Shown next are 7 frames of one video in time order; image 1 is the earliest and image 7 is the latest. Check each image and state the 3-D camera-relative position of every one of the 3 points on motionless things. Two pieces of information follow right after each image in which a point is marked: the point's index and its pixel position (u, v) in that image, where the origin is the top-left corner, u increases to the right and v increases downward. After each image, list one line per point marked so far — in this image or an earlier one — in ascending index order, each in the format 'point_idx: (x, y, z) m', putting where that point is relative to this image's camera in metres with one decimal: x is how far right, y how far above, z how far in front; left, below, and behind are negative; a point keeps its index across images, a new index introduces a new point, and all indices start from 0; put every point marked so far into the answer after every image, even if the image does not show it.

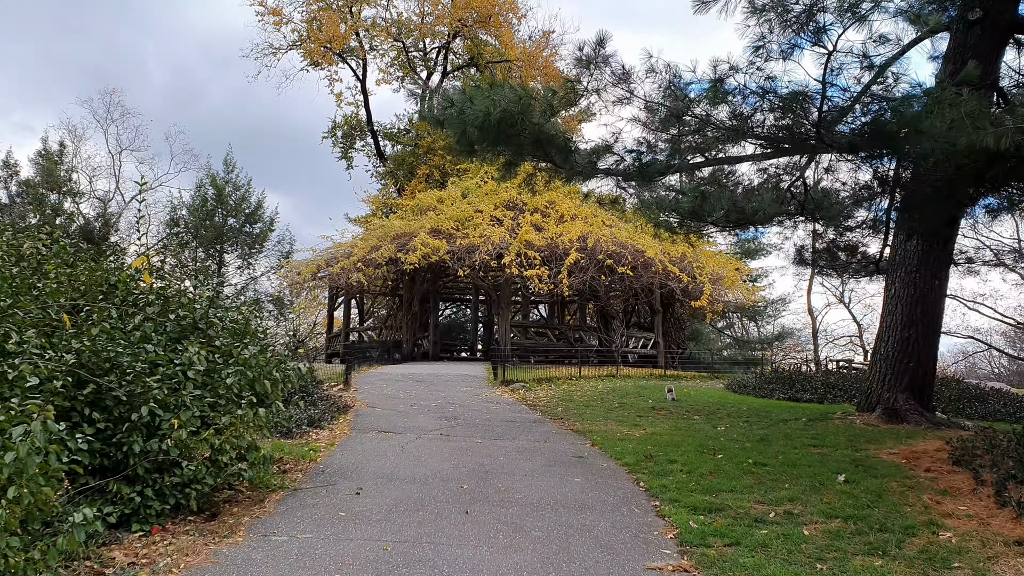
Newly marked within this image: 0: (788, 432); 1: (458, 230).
0: (+3.6, -1.8, +7.6) m
1: (-1.6, +1.7, +17.2) m
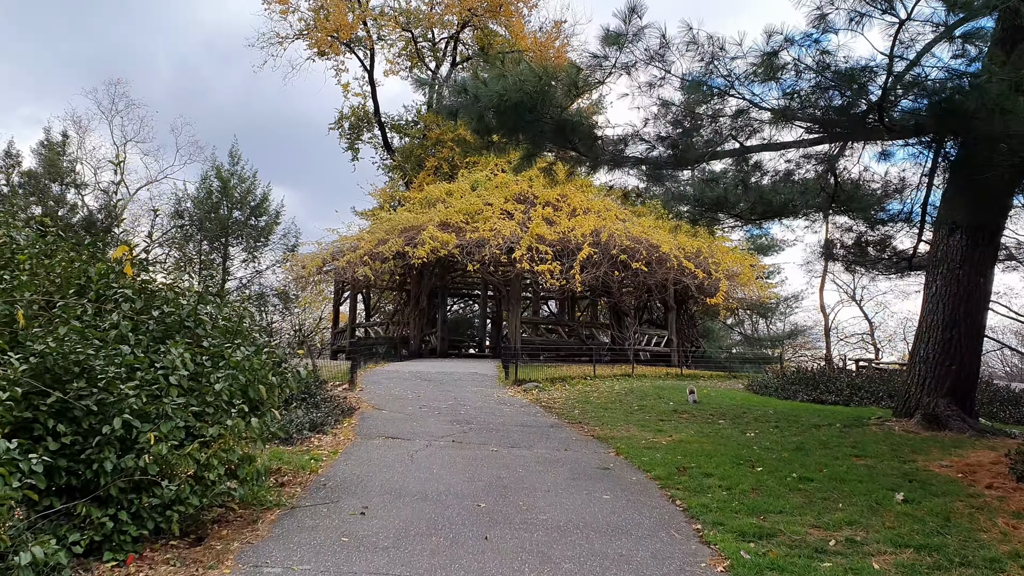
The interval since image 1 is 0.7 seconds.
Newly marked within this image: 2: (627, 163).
0: (+3.8, -1.8, +7.1) m
1: (-1.3, +1.8, +16.8) m
2: (+1.2, +1.3, +6.0) m
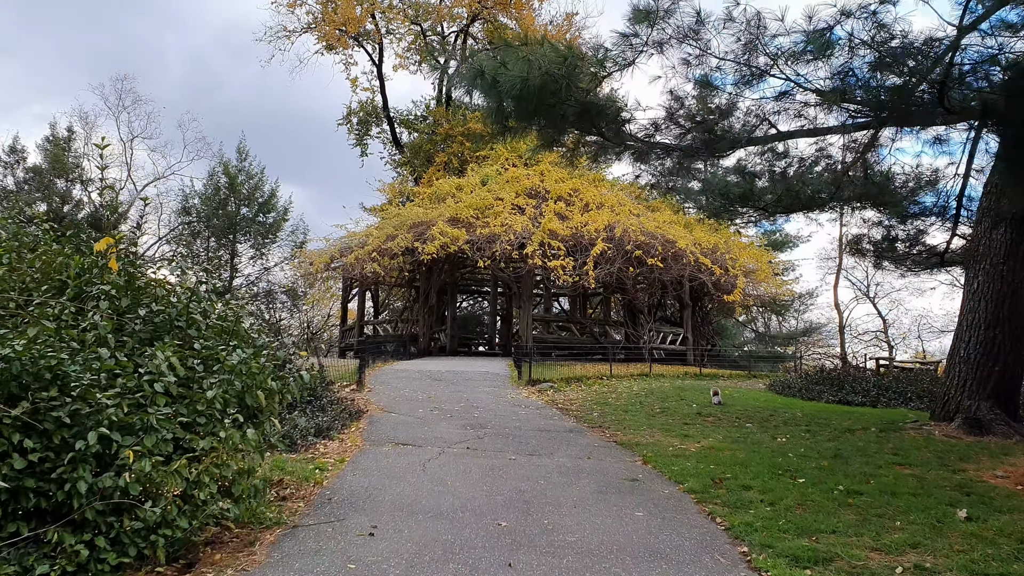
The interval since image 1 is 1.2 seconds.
0: (+4.0, -1.8, +6.6) m
1: (-0.9, +1.9, +16.4) m
2: (+1.4, +1.3, +5.6) m
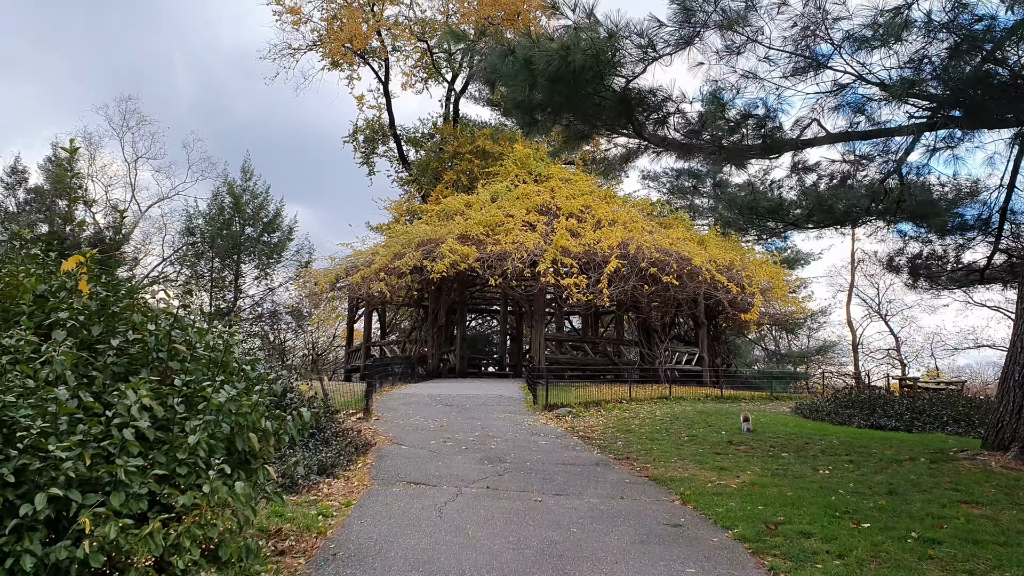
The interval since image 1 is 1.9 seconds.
0: (+4.2, -2.0, +6.1) m
1: (-0.7, +1.4, +15.9) m
2: (+1.5, +1.1, +5.1) m
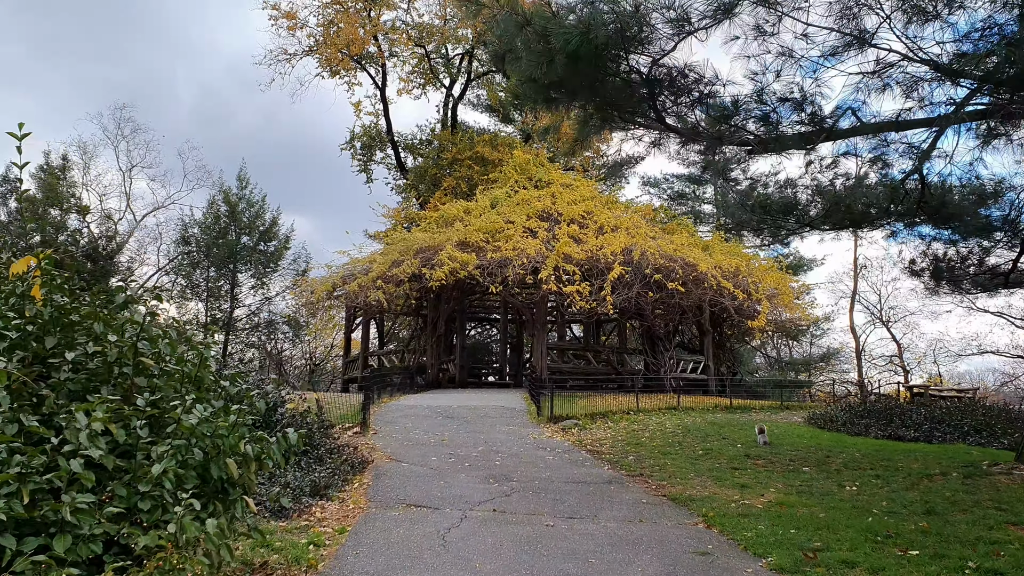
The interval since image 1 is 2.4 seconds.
0: (+4.3, -2.0, +5.7) m
1: (-0.6, +1.2, +15.6) m
2: (+1.6, +1.1, +4.8) m
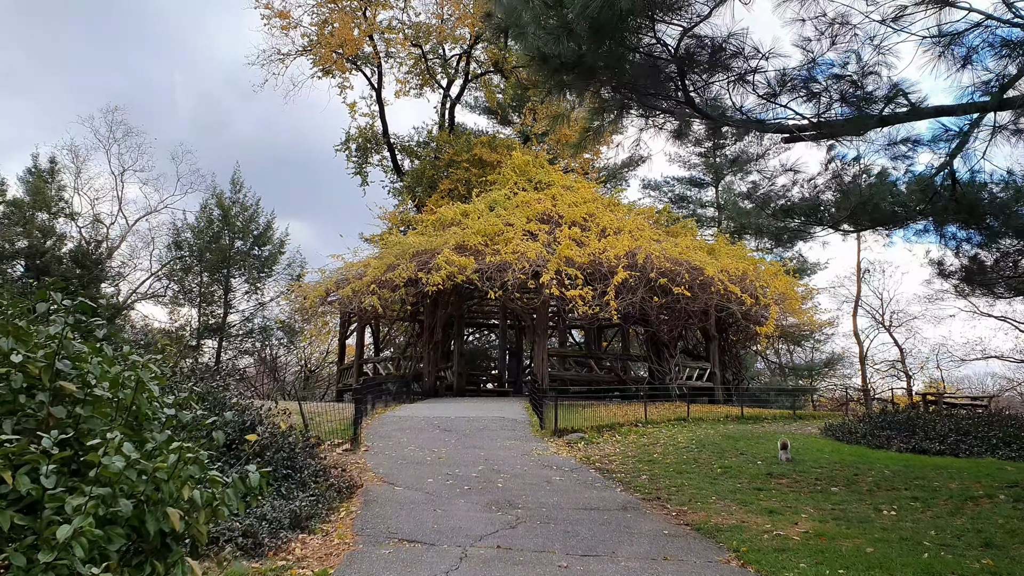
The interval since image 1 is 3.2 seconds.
0: (+4.3, -2.0, +5.1) m
1: (-0.7, +1.1, +15.0) m
2: (+1.6, +1.1, +4.2) m
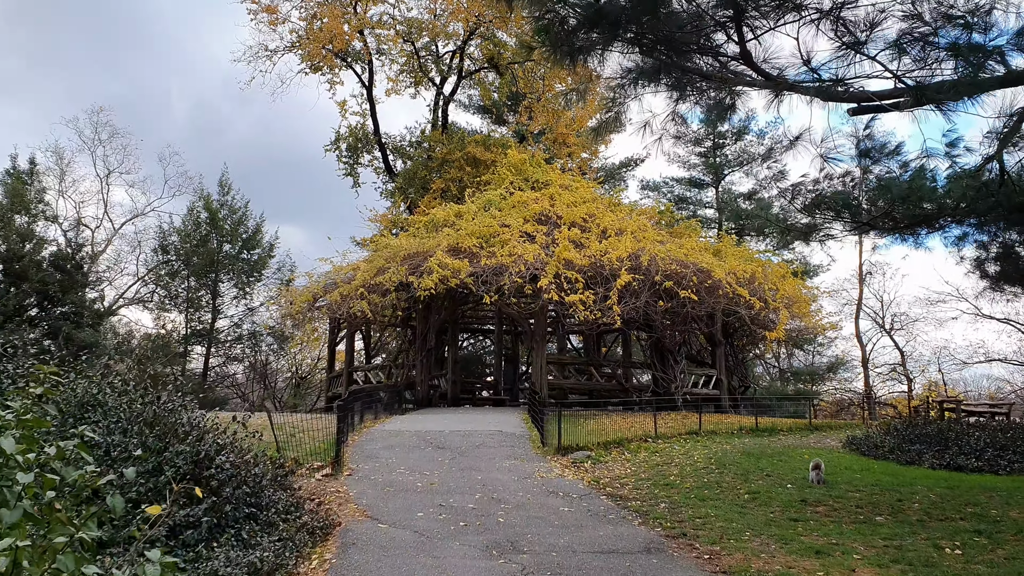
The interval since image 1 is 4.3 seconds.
0: (+4.3, -2.0, +4.4) m
1: (-0.7, +1.0, +14.3) m
2: (+1.7, +1.0, +3.5) m
